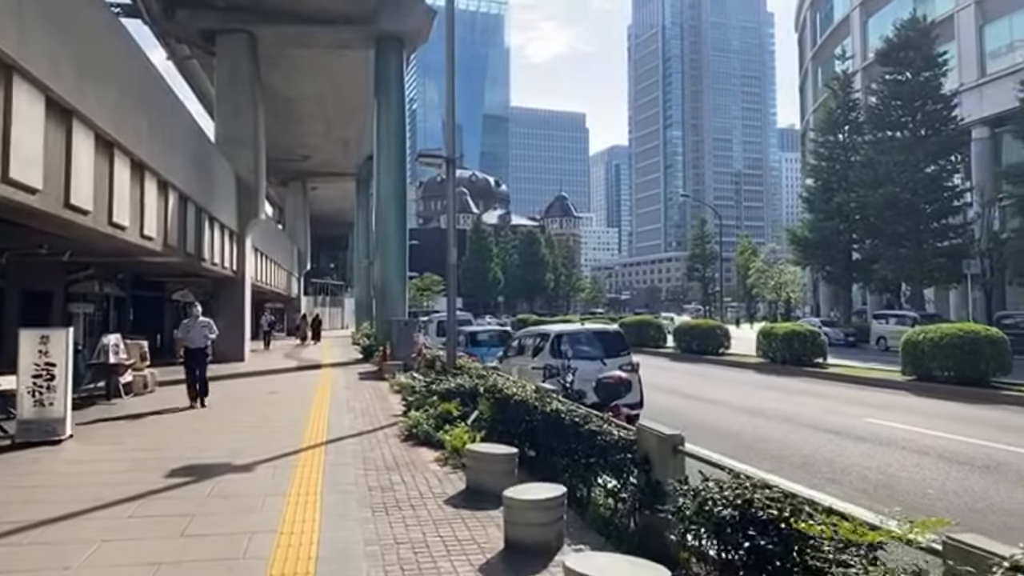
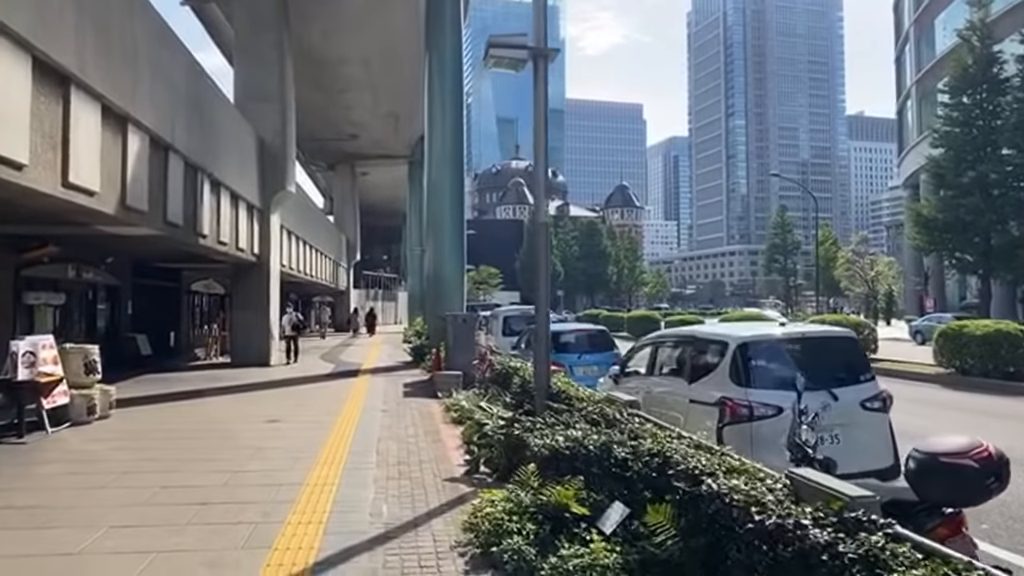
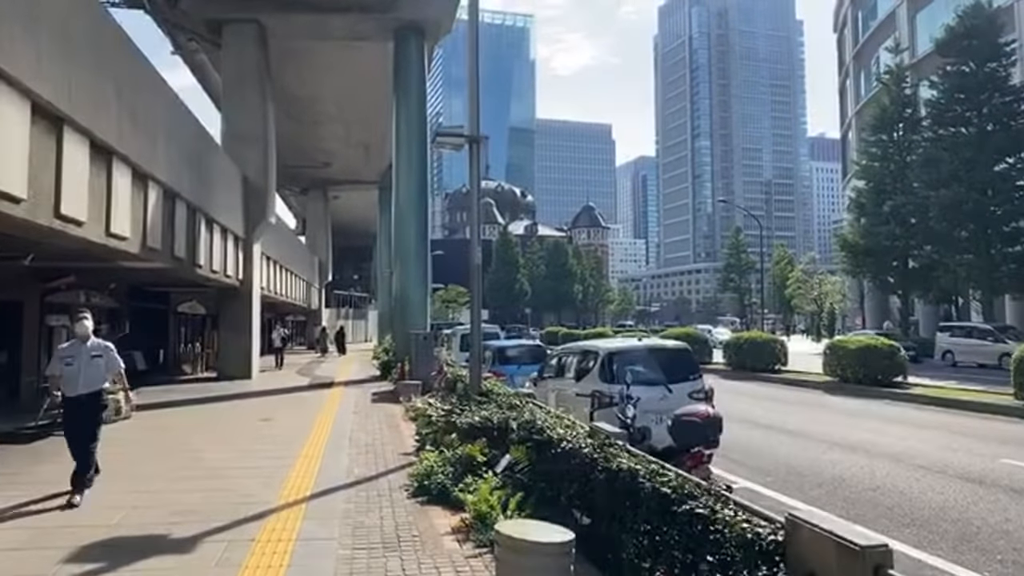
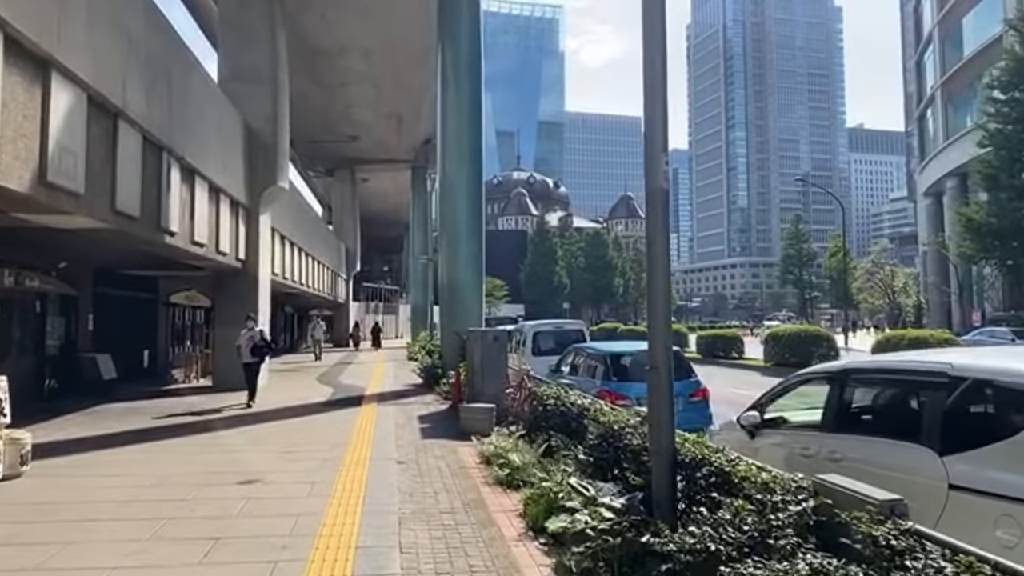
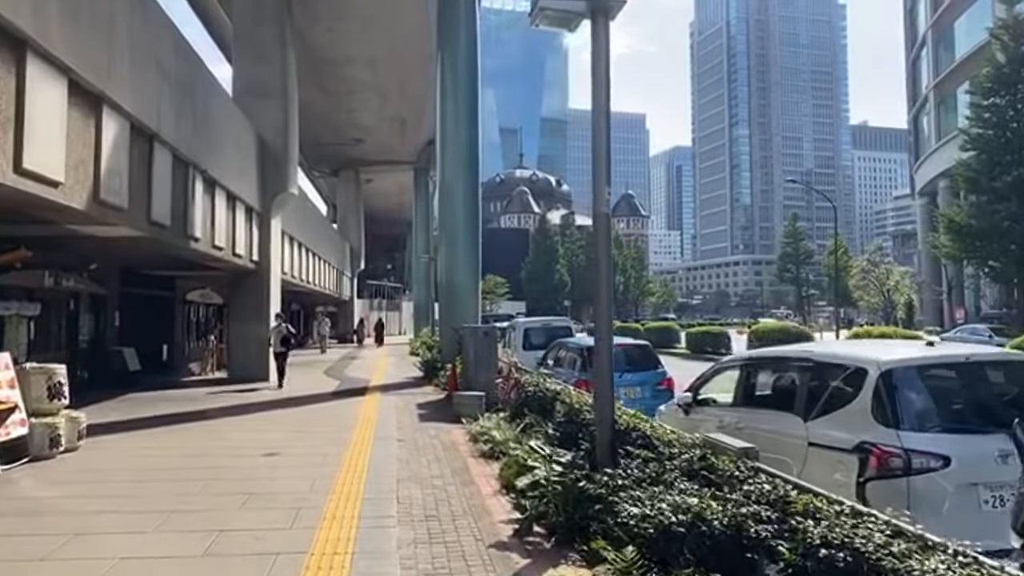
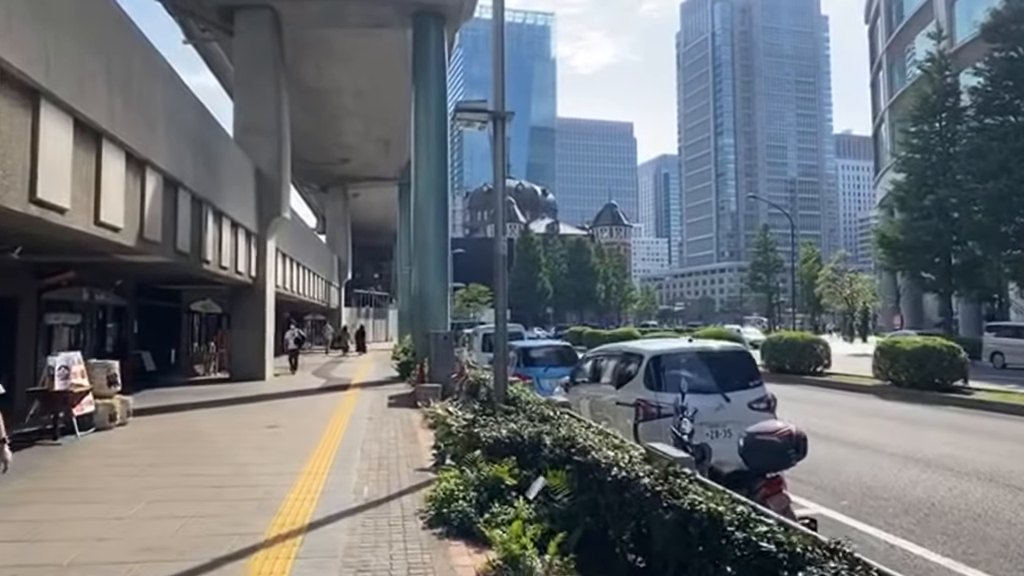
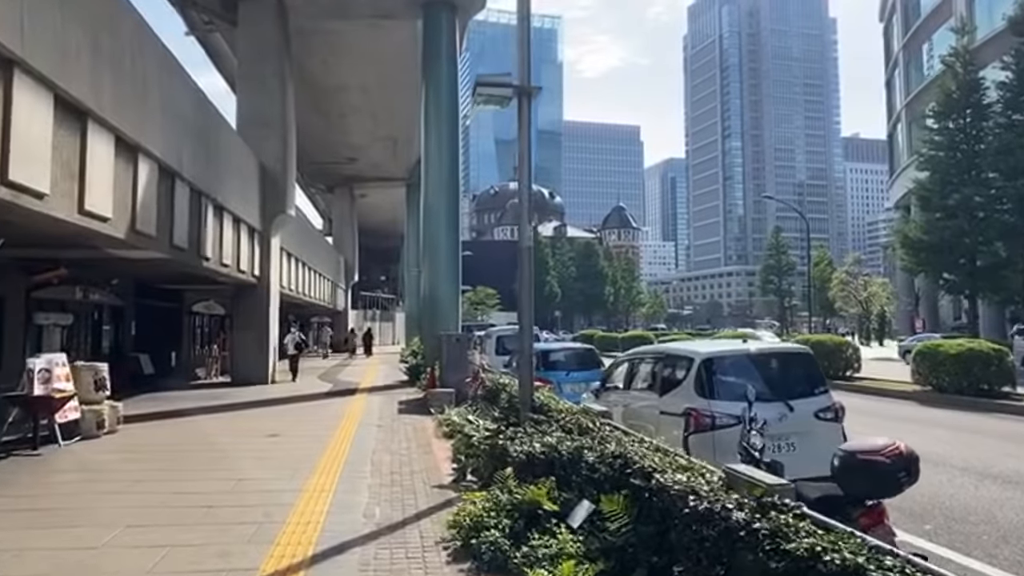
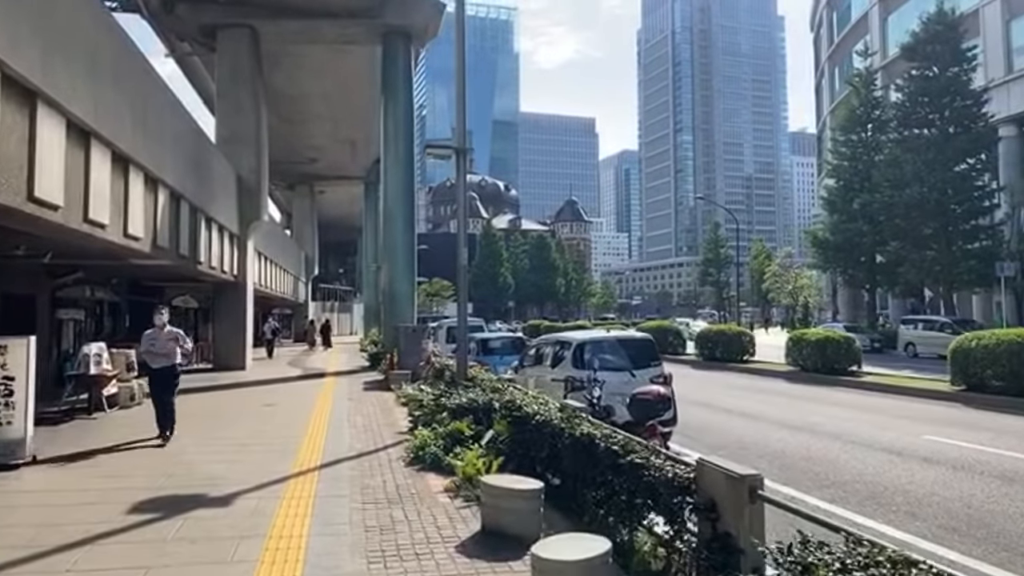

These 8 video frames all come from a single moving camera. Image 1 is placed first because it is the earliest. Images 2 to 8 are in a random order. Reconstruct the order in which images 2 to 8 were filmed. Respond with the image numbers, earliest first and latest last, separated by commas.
8, 3, 6, 7, 2, 5, 4
